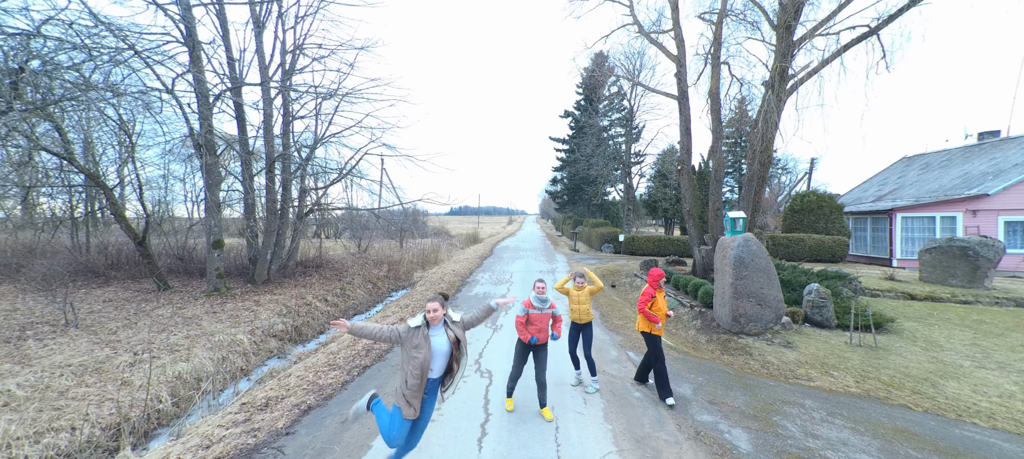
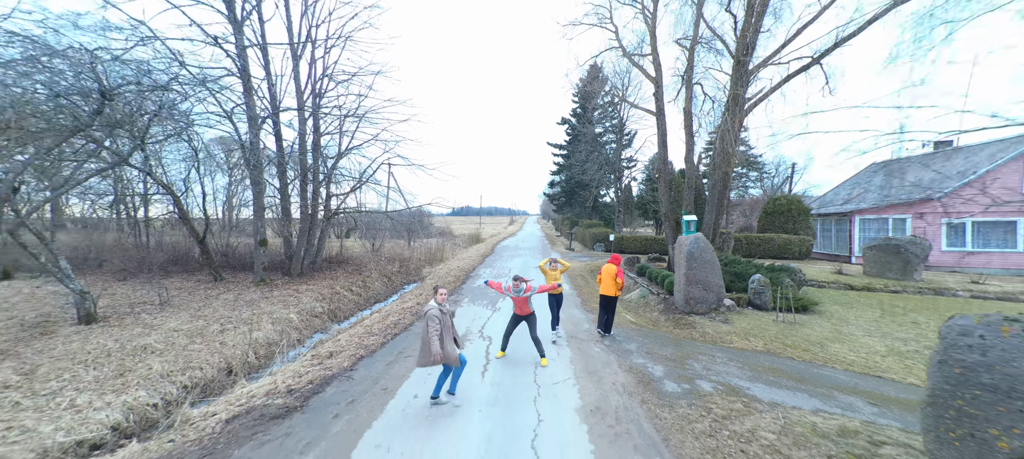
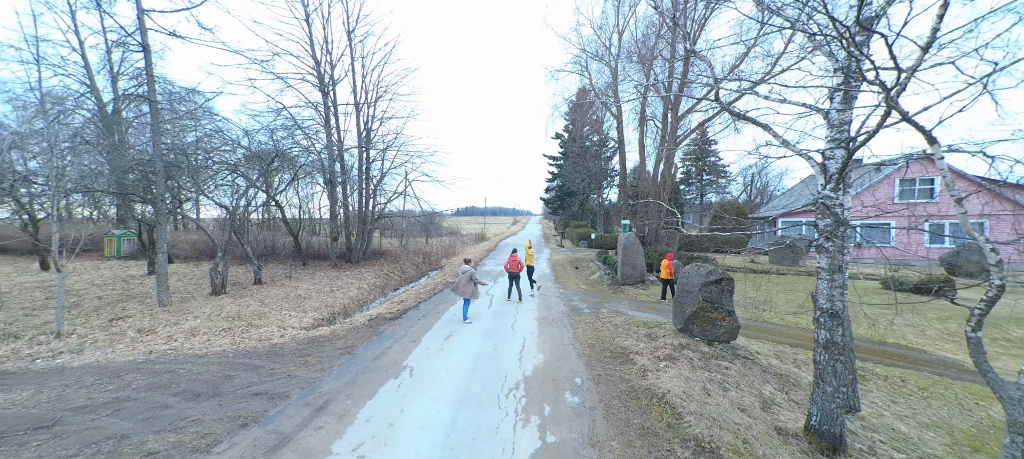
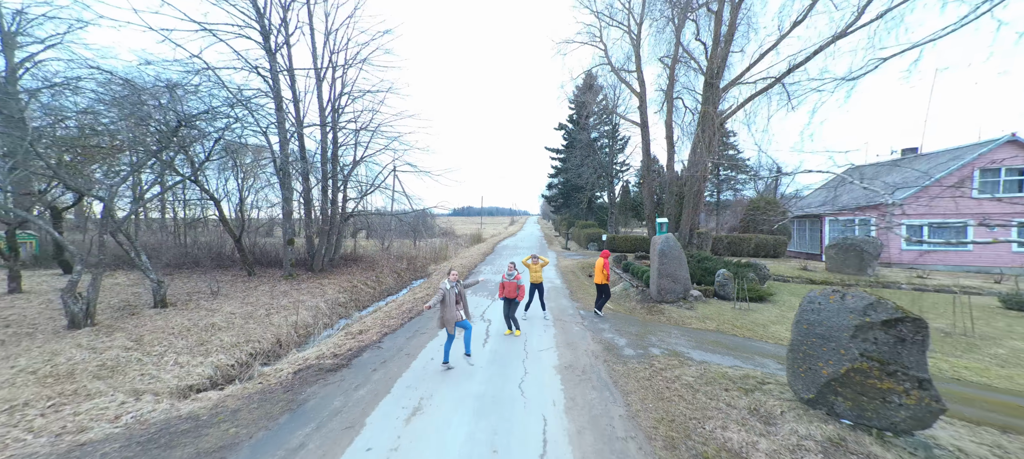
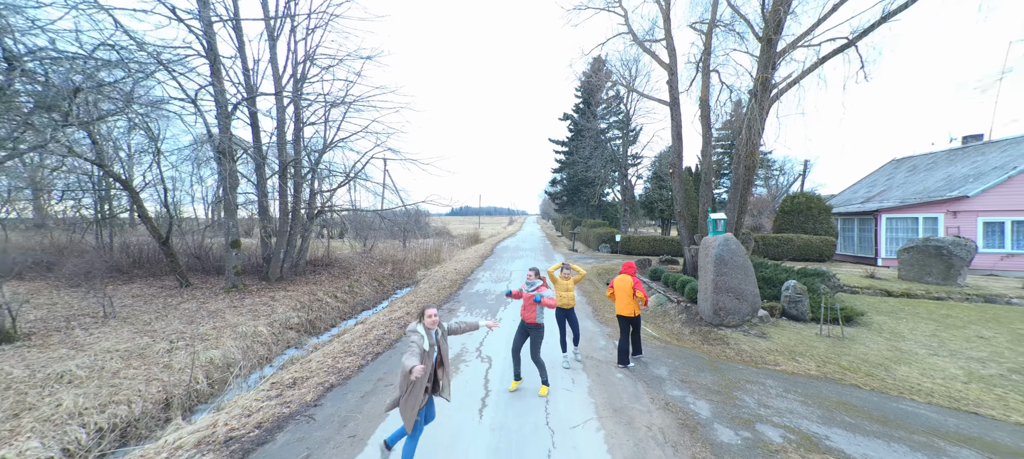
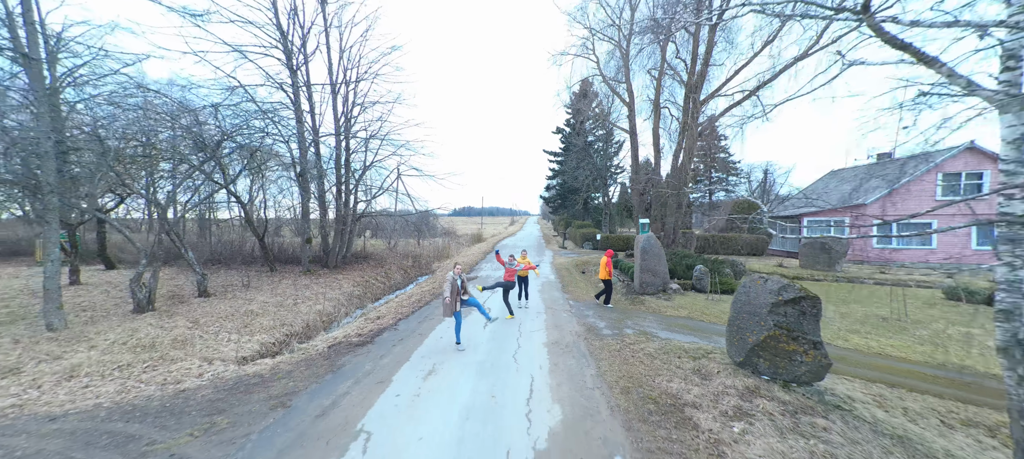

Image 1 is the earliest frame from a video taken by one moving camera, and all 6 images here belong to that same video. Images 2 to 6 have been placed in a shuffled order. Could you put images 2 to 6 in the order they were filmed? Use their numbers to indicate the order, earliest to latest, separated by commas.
5, 2, 4, 6, 3
